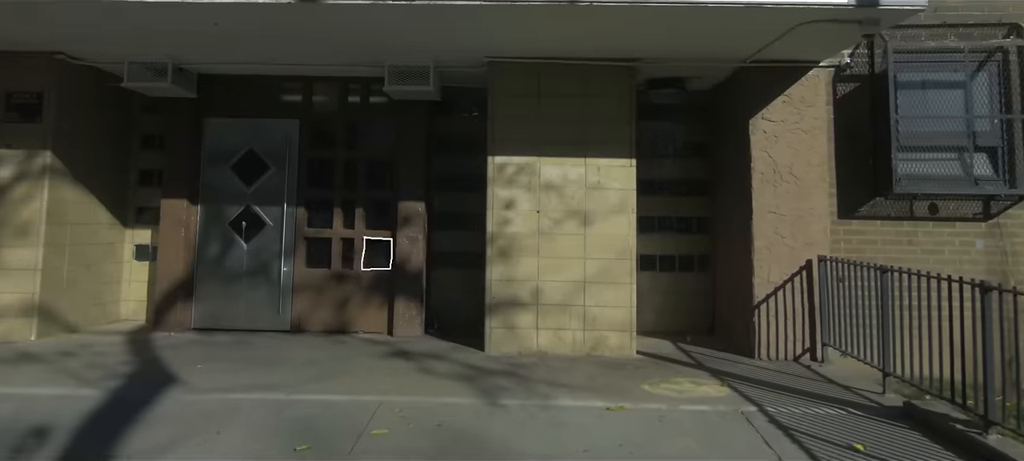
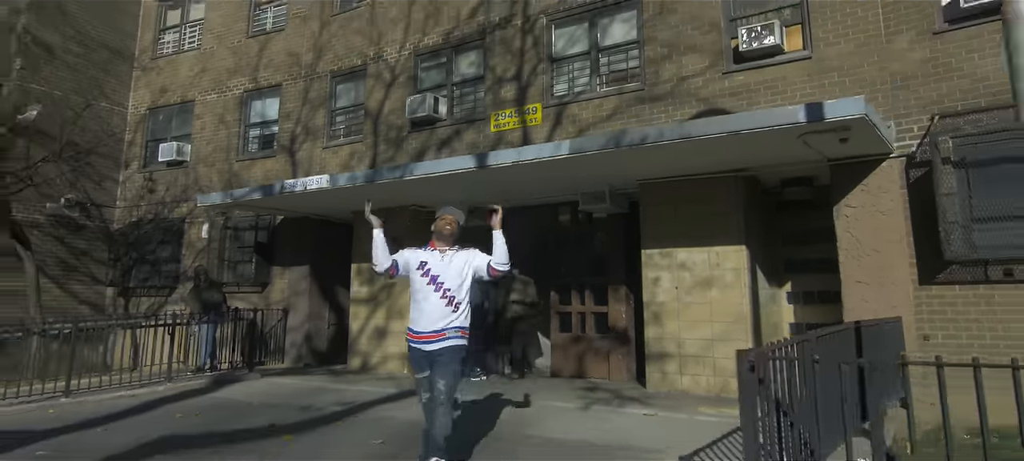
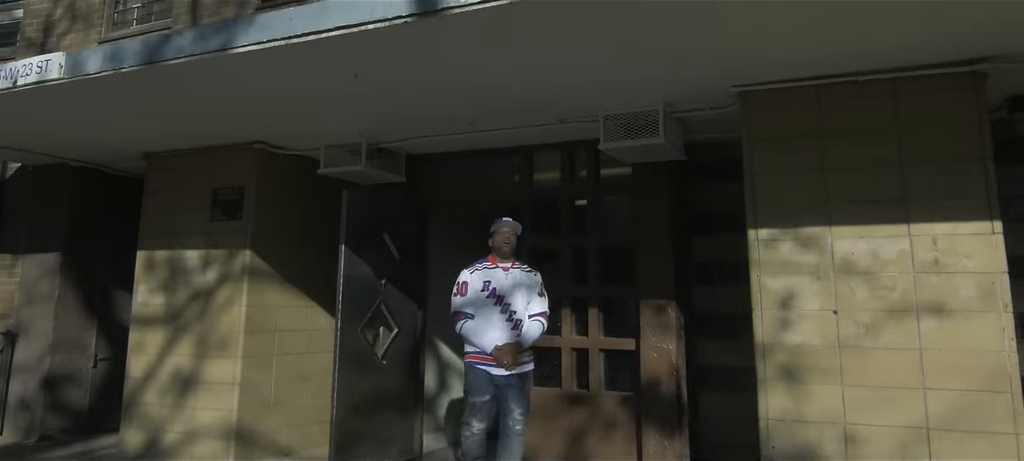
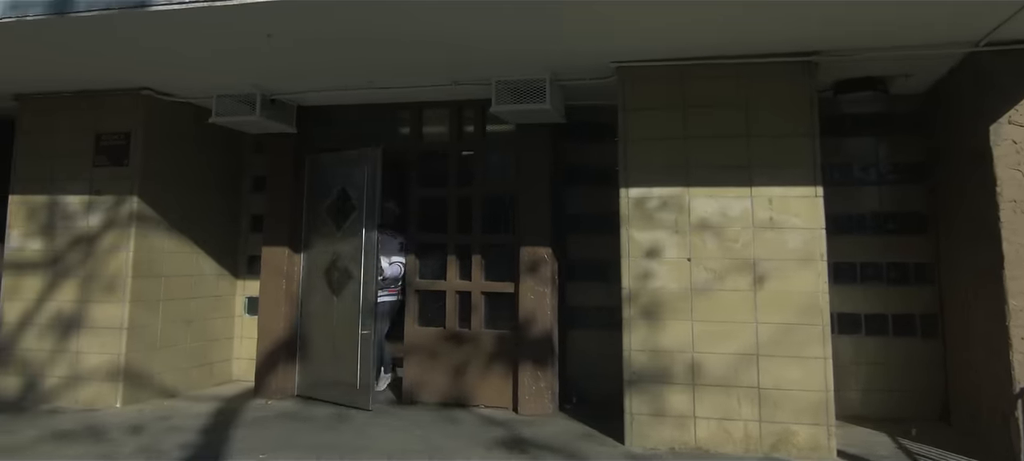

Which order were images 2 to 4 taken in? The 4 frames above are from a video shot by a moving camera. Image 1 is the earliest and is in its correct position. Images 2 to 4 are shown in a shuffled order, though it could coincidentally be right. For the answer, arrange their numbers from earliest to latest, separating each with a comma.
4, 3, 2
